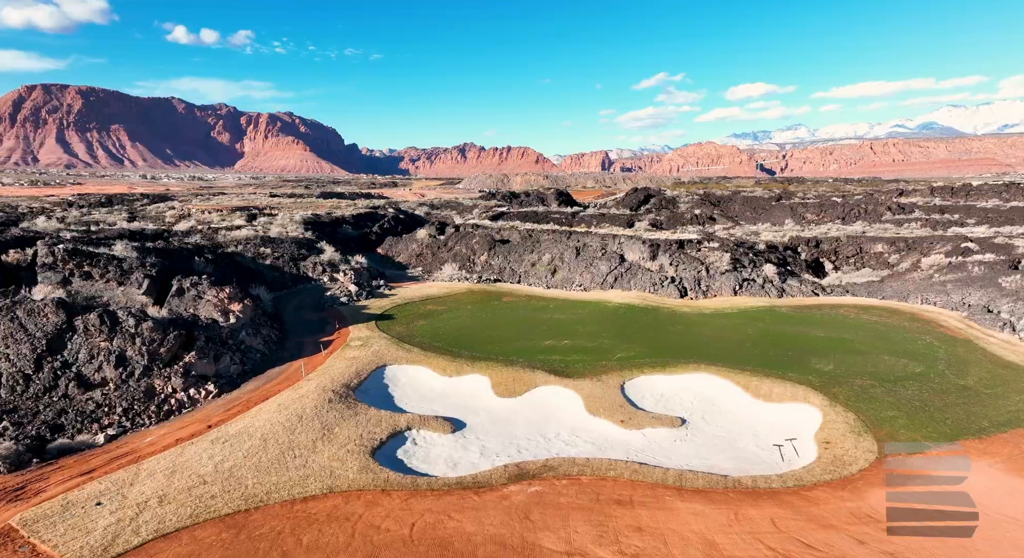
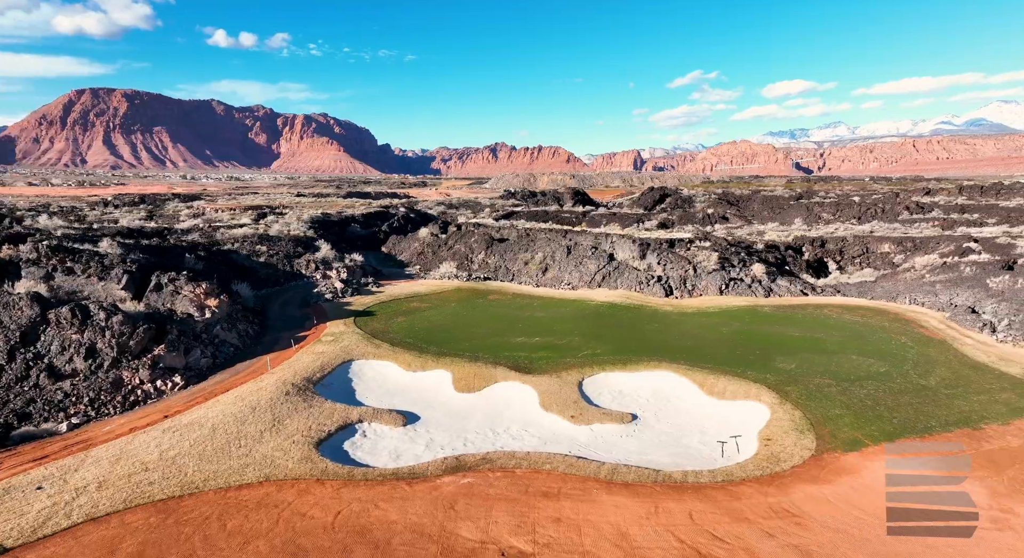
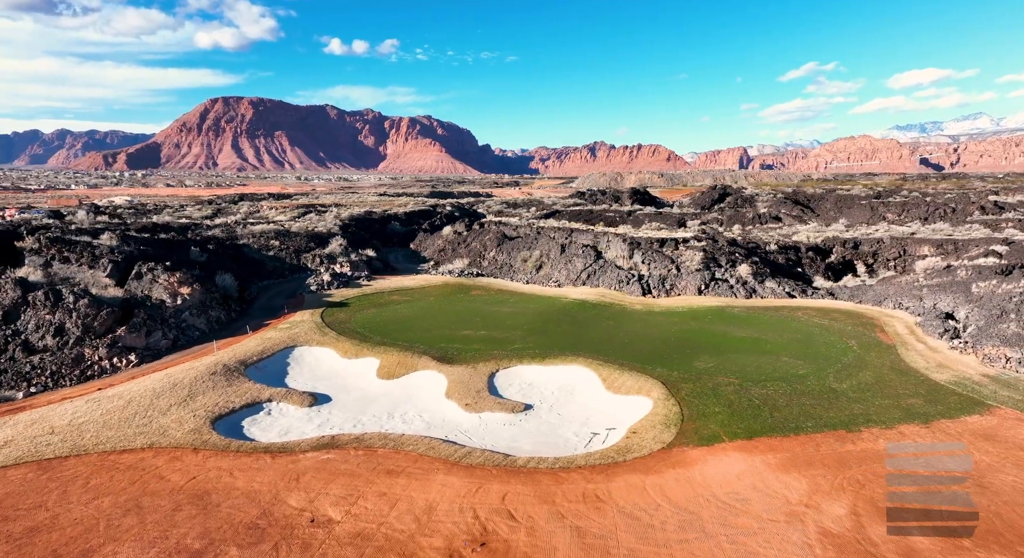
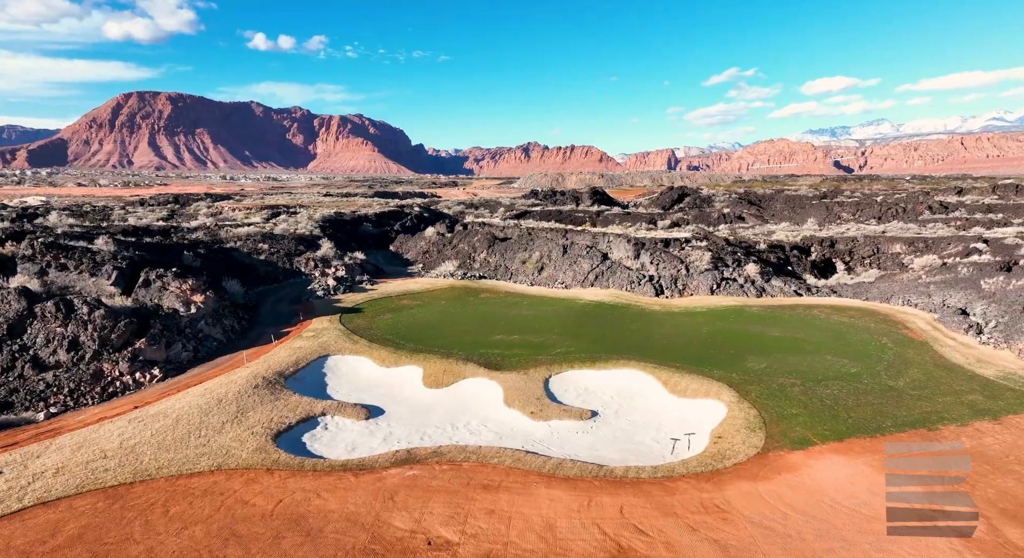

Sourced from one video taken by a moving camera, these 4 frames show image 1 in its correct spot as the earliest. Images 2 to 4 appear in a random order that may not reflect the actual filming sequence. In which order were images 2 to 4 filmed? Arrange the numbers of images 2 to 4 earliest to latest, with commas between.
2, 4, 3
